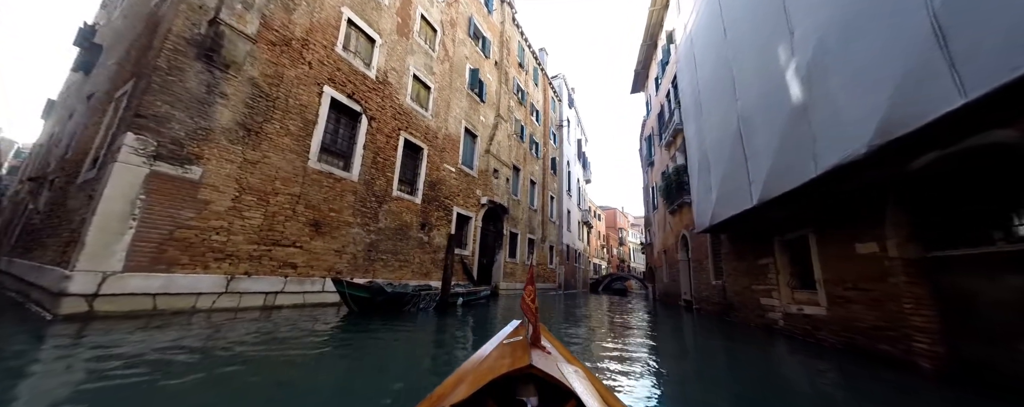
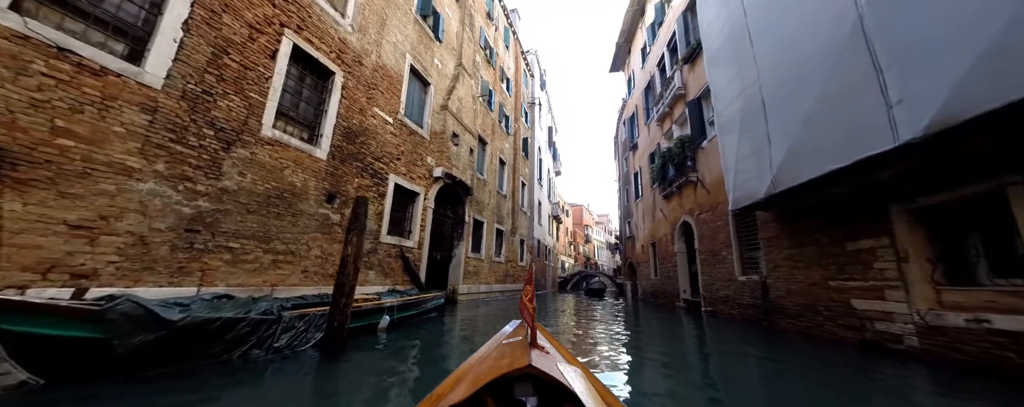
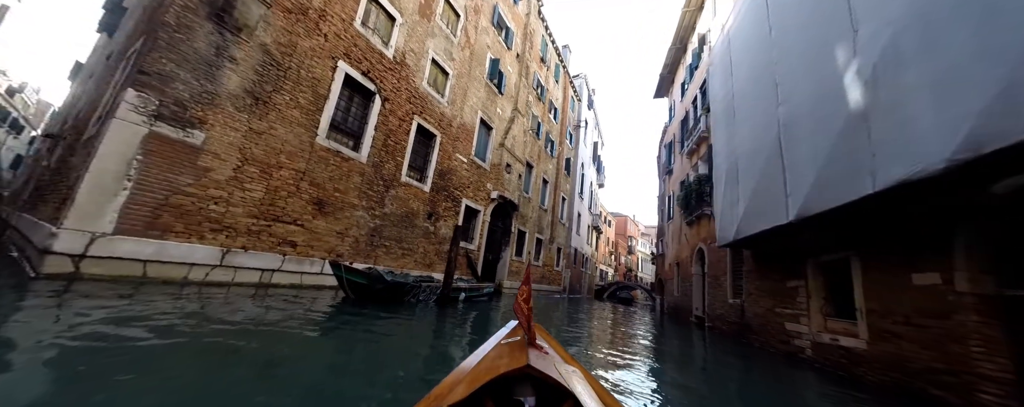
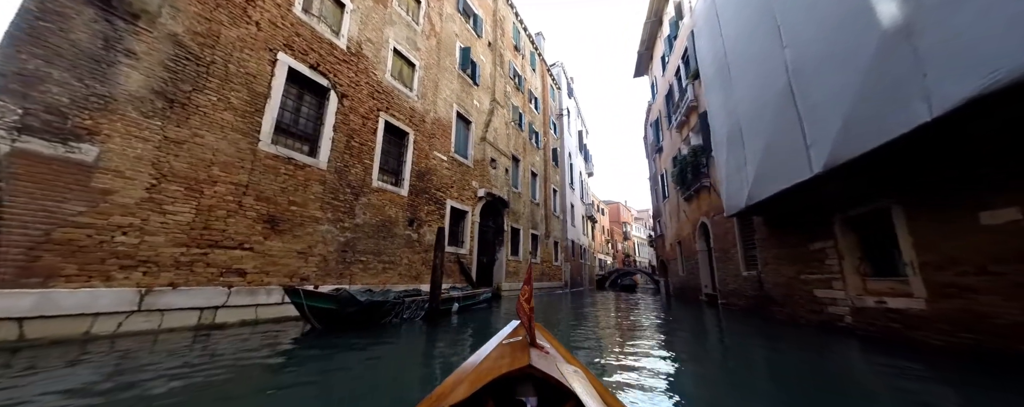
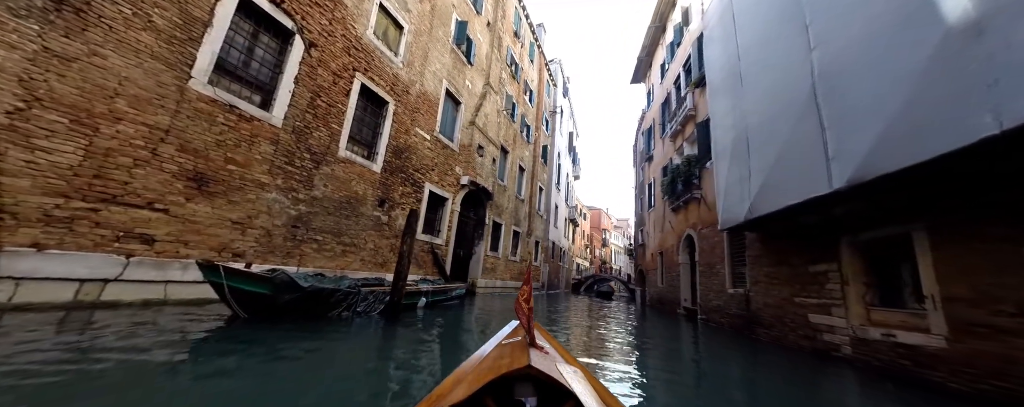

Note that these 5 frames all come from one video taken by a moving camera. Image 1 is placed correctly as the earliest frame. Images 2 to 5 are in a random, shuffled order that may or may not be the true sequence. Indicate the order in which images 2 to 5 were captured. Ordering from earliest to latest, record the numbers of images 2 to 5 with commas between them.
3, 4, 5, 2
